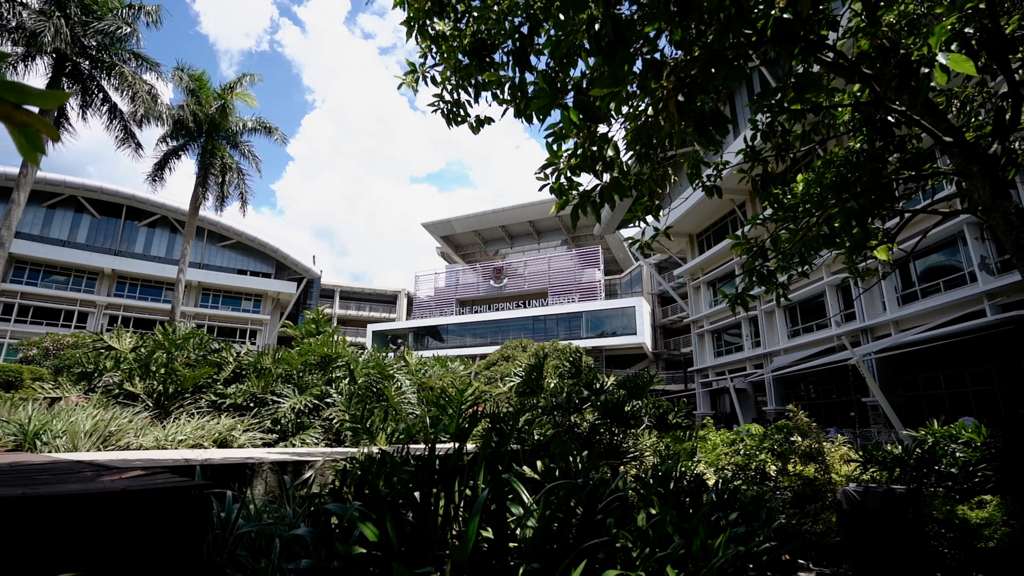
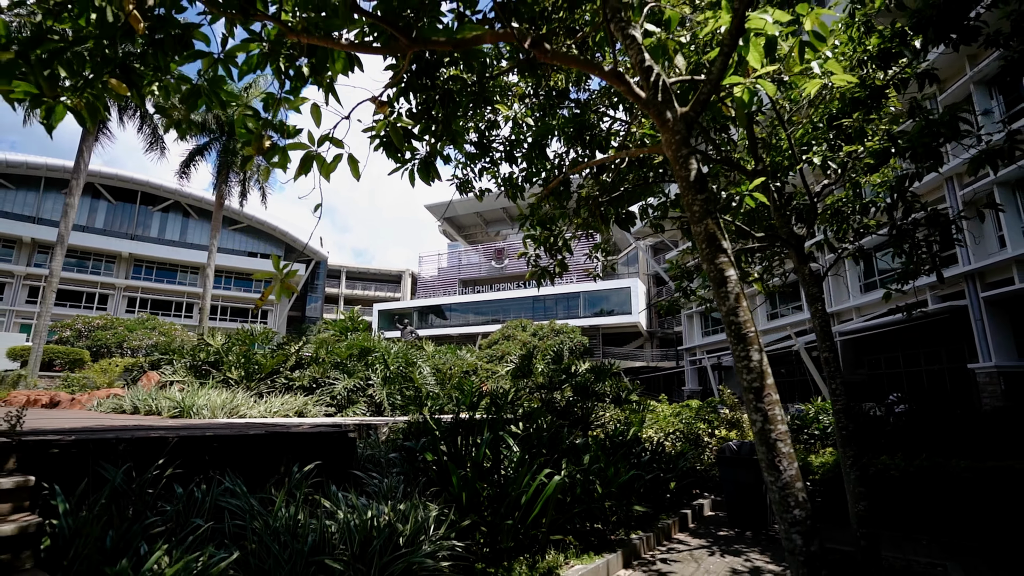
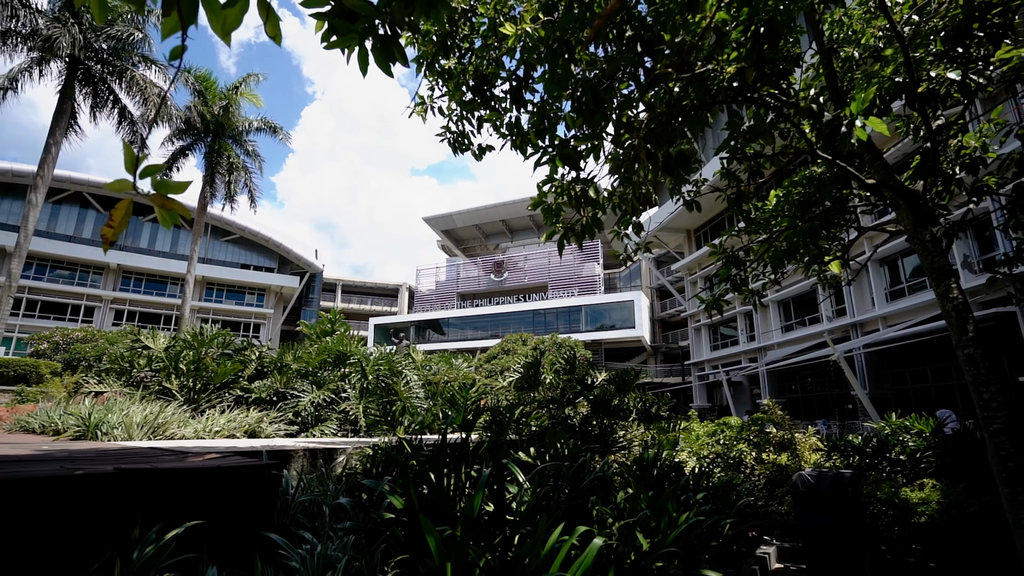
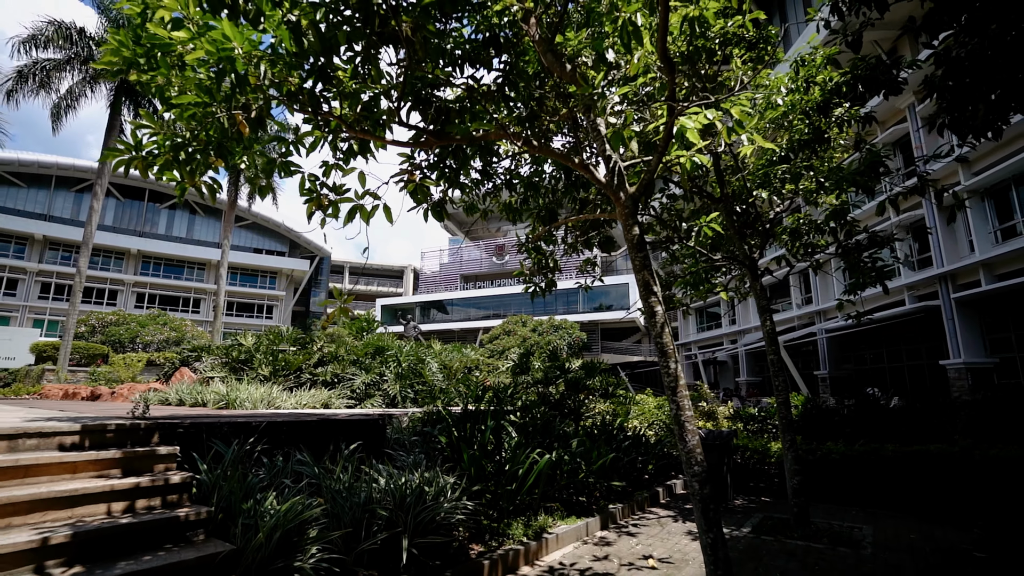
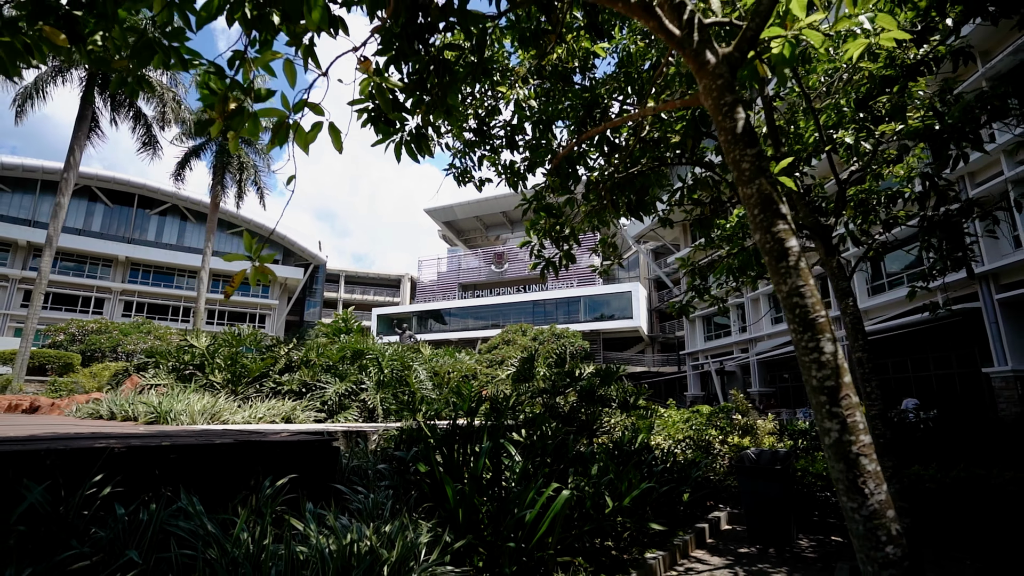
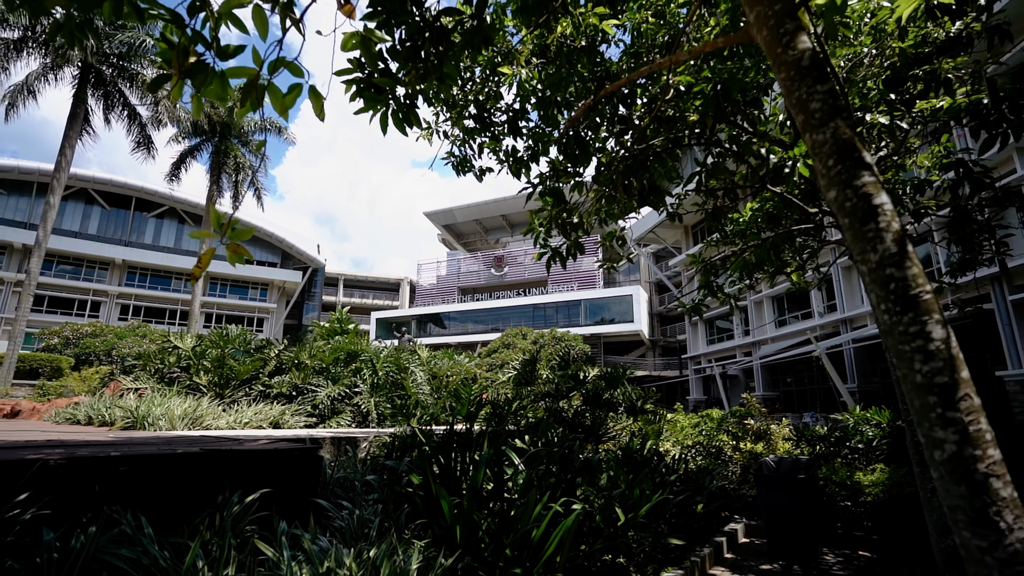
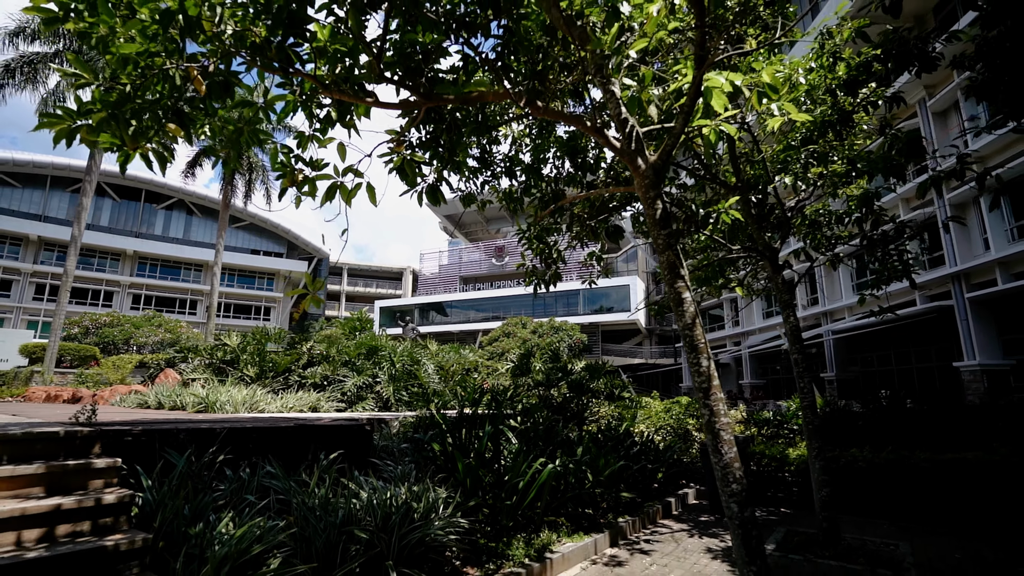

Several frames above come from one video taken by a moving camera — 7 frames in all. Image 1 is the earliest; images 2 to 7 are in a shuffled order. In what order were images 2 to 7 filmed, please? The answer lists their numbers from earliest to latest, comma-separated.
3, 6, 5, 2, 7, 4
